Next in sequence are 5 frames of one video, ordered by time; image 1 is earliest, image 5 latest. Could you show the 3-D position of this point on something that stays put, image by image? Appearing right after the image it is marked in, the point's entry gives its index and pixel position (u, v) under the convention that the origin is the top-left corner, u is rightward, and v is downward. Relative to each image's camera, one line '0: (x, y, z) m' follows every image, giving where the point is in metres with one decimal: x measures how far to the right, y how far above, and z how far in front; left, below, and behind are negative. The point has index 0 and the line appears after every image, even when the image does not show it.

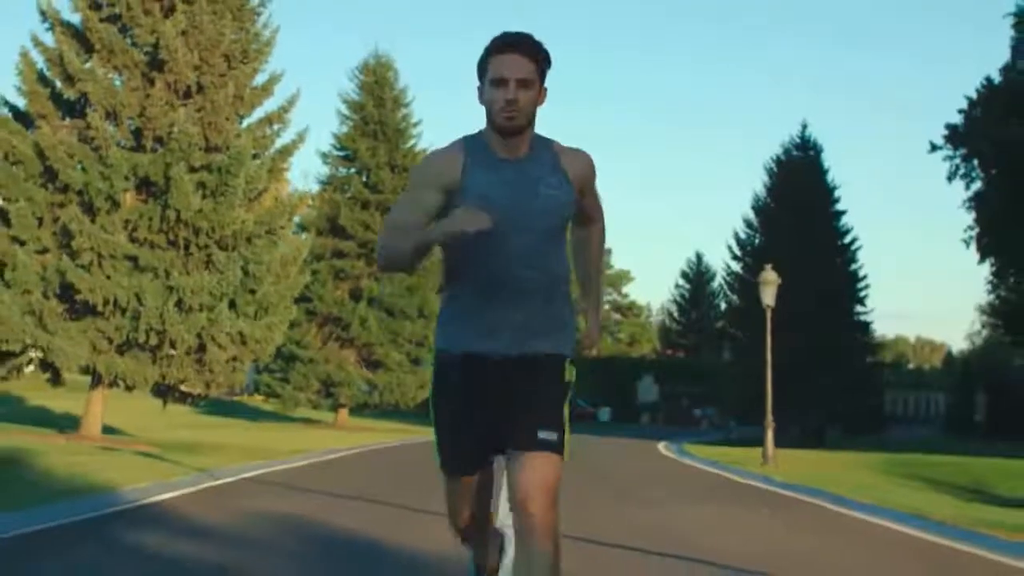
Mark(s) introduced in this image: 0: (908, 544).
0: (+4.8, -3.0, +17.0) m
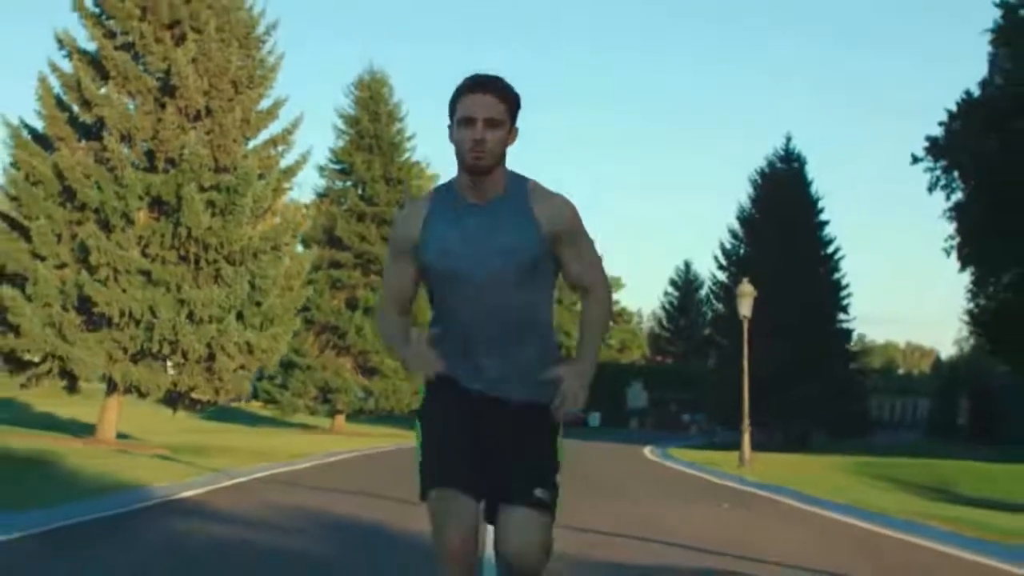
0: (+4.7, -3.2, +18.5) m
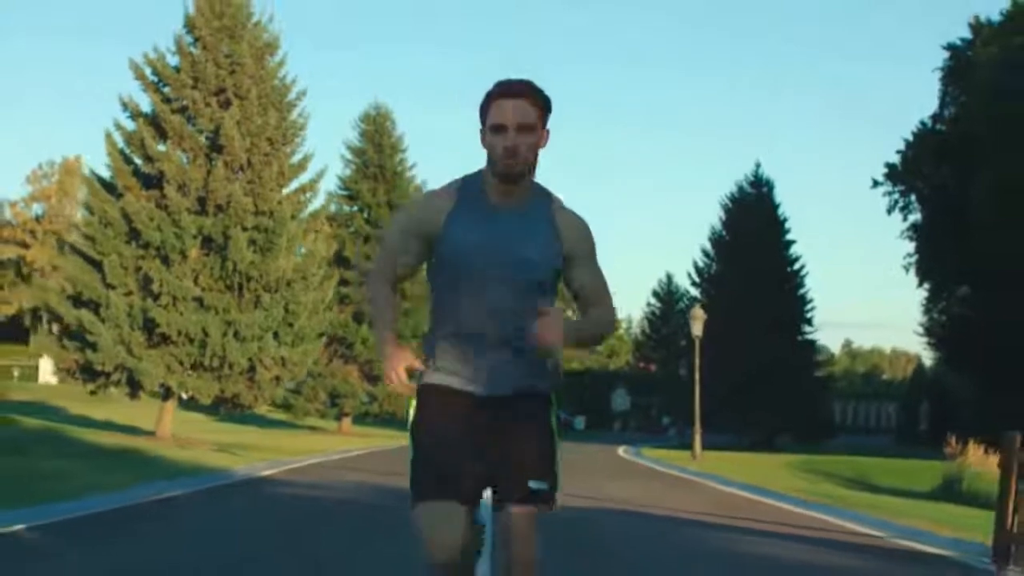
0: (+4.5, -3.7, +24.0) m
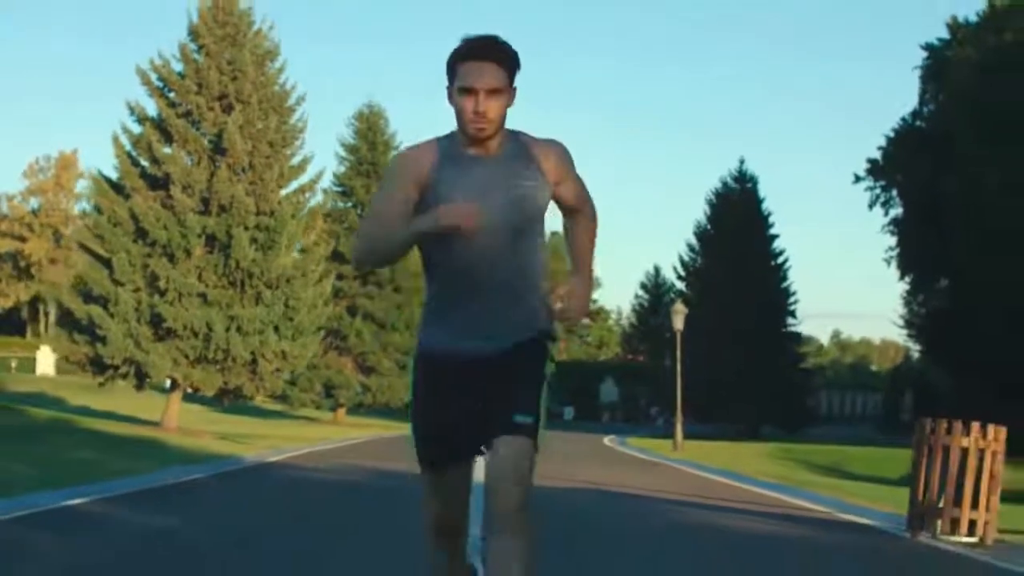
0: (+4.3, -3.7, +25.6) m
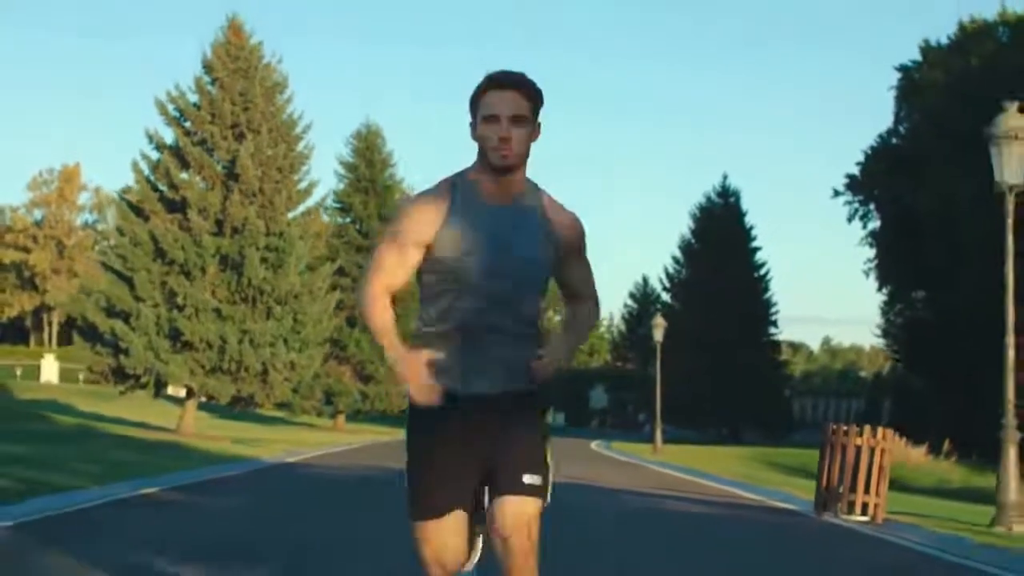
0: (+4.1, -4.0, +28.3) m
